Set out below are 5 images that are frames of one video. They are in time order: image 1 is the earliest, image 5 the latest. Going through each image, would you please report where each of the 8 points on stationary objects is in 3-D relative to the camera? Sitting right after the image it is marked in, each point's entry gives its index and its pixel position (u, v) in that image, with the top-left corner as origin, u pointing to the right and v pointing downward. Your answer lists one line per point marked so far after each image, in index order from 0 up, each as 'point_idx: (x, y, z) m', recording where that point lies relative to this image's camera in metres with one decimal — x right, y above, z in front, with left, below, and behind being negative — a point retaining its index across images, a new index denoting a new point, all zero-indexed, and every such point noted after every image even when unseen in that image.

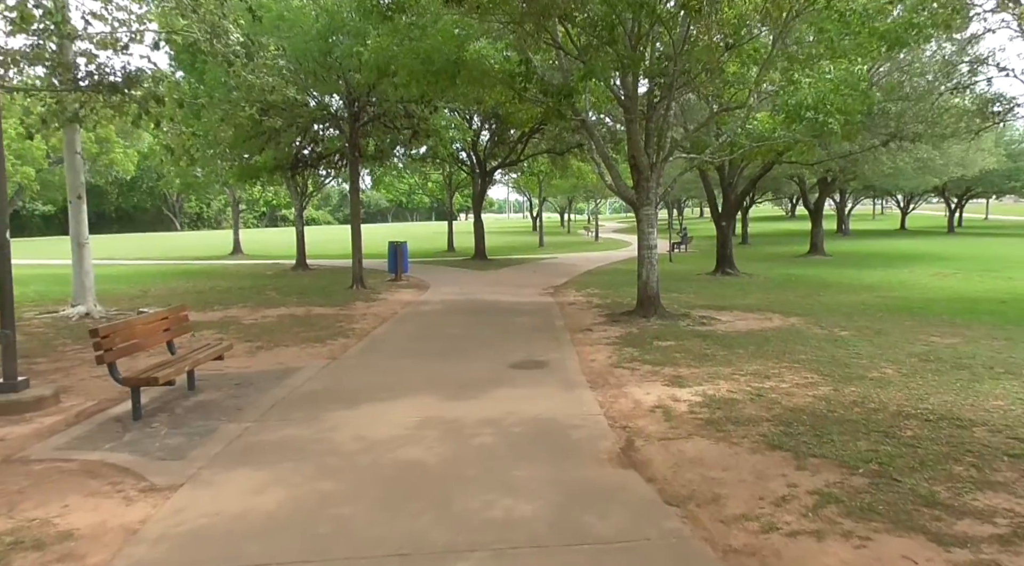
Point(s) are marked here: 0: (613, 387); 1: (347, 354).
0: (+1.0, -1.1, +7.0) m
1: (-2.3, -1.0, +9.3) m
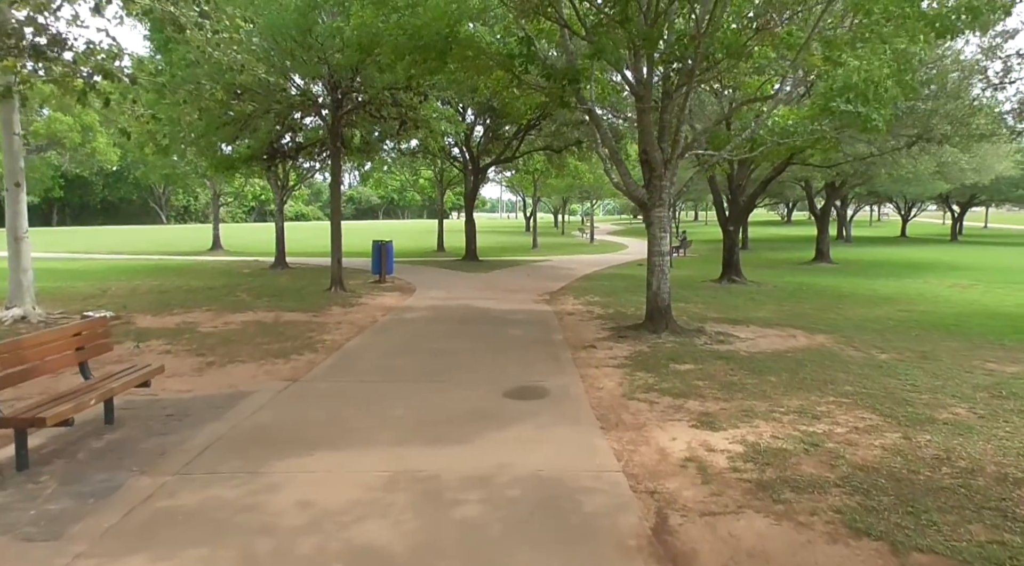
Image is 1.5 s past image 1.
0: (+1.0, -1.2, +5.7) m
1: (-2.3, -1.1, +7.9) m
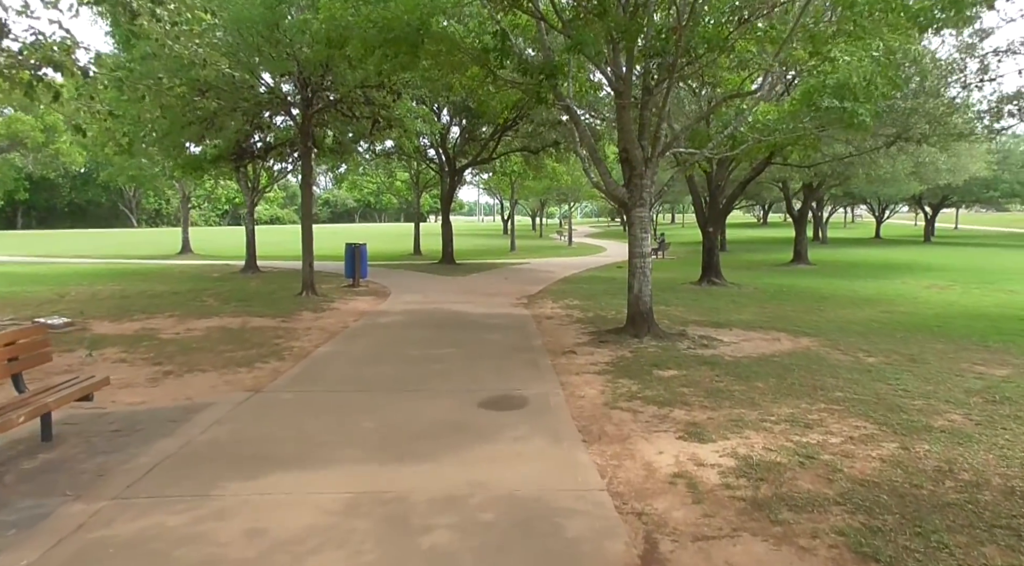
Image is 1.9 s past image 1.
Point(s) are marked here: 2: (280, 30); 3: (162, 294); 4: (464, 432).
0: (+0.8, -1.3, +5.3) m
1: (-2.6, -1.1, +7.5) m
2: (-4.5, +5.0, +13.2) m
3: (-8.5, -0.3, +16.3) m
4: (-0.4, -1.2, +5.7) m
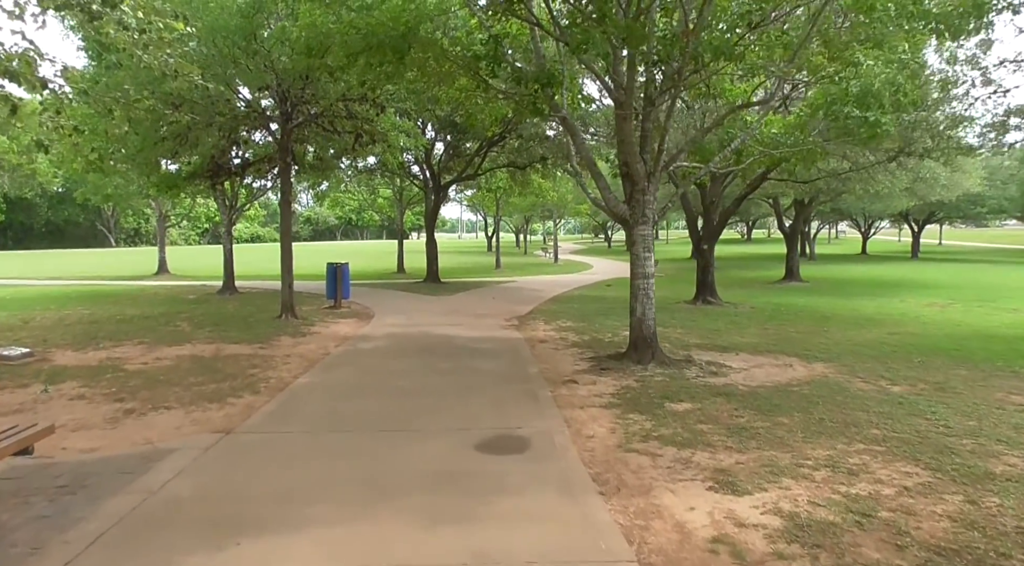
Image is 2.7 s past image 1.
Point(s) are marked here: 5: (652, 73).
0: (+0.8, -1.5, +4.6) m
1: (-2.6, -1.4, +6.7) m
2: (-4.7, +4.5, +12.5) m
3: (-8.7, -0.8, +15.4) m
4: (-0.4, -1.5, +5.0) m
5: (+1.9, +2.8, +8.9) m
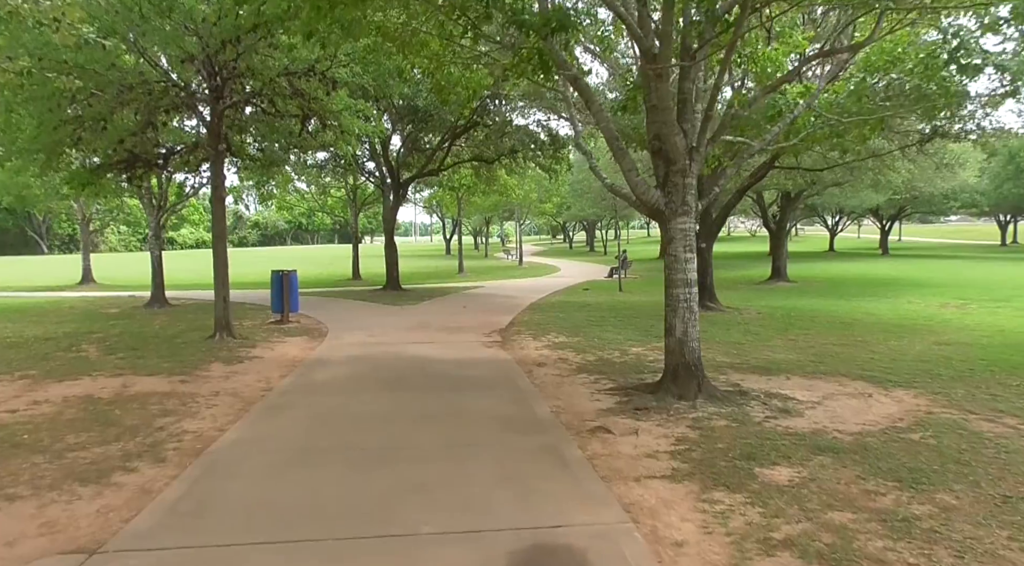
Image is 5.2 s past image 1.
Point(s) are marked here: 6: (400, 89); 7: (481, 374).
0: (+1.2, -1.6, +2.5) m
1: (-2.4, -1.6, +4.3) m
2: (-5.0, +4.3, +10.0) m
3: (-9.1, -1.1, +12.6) m
4: (-0.1, -1.6, +2.7) m
5: (+1.8, +2.7, +6.8) m
6: (-2.4, +4.2, +14.9) m
7: (-0.4, -1.2, +9.0) m
